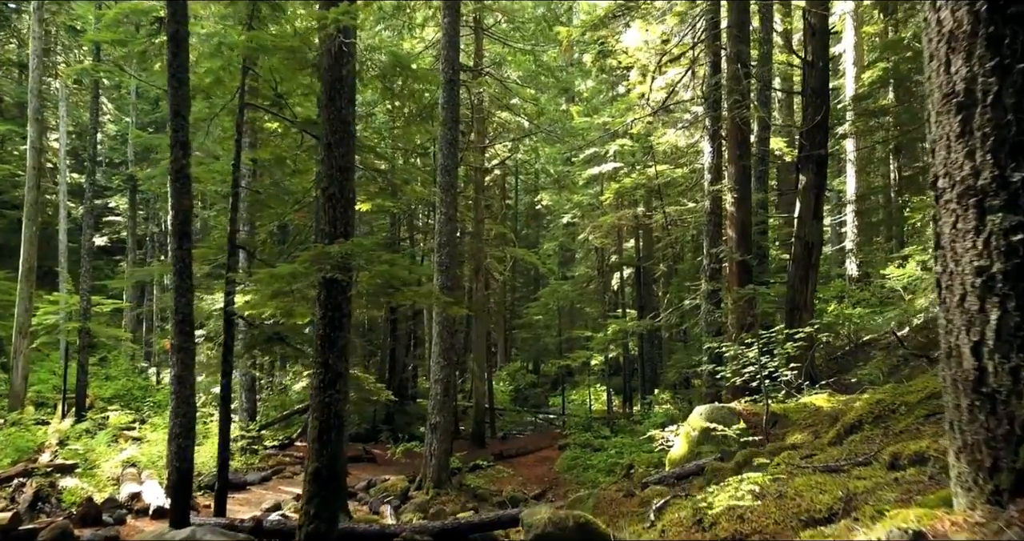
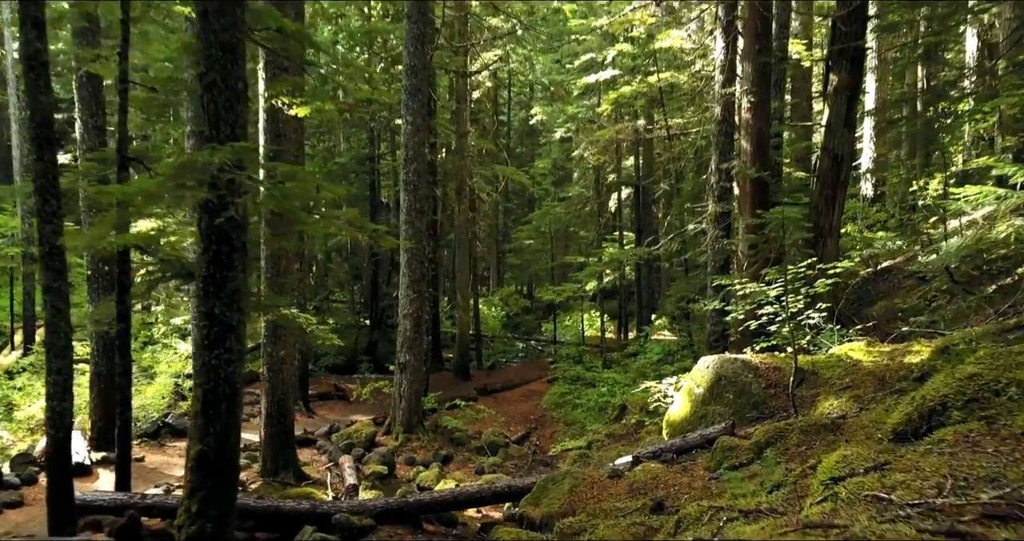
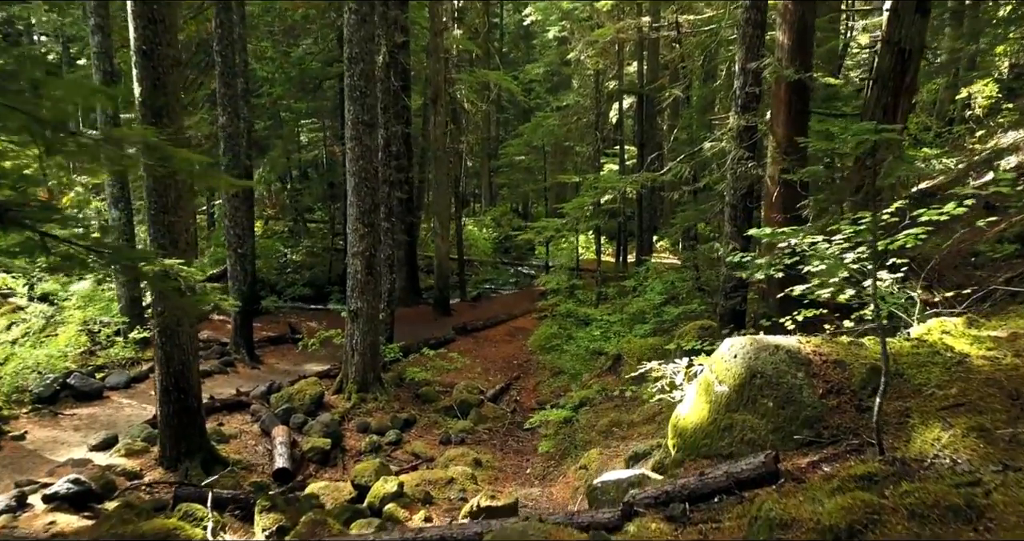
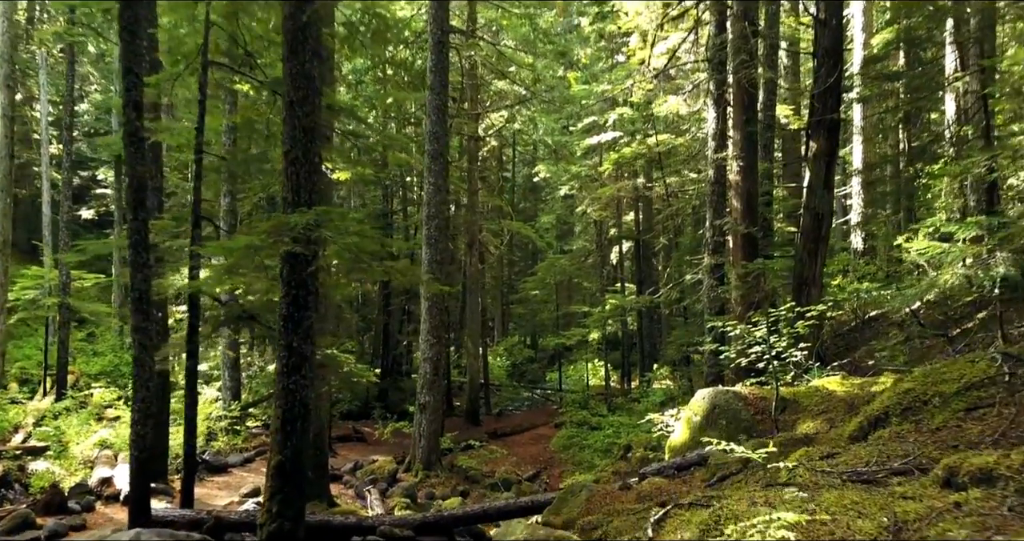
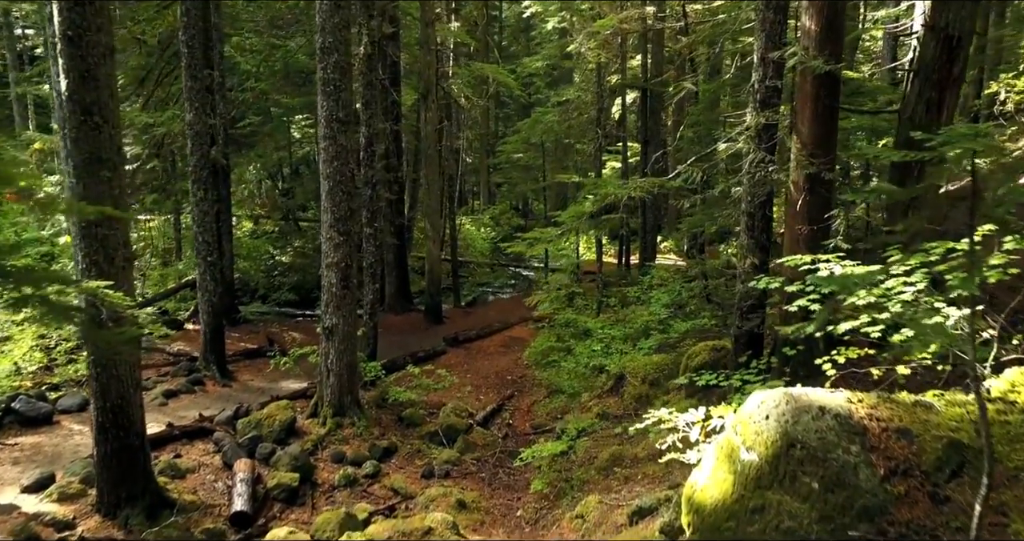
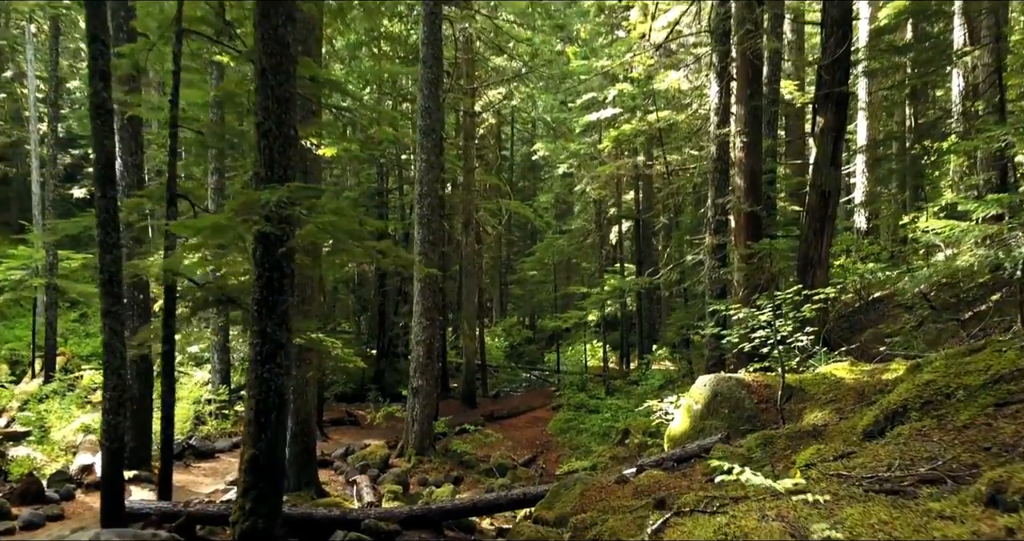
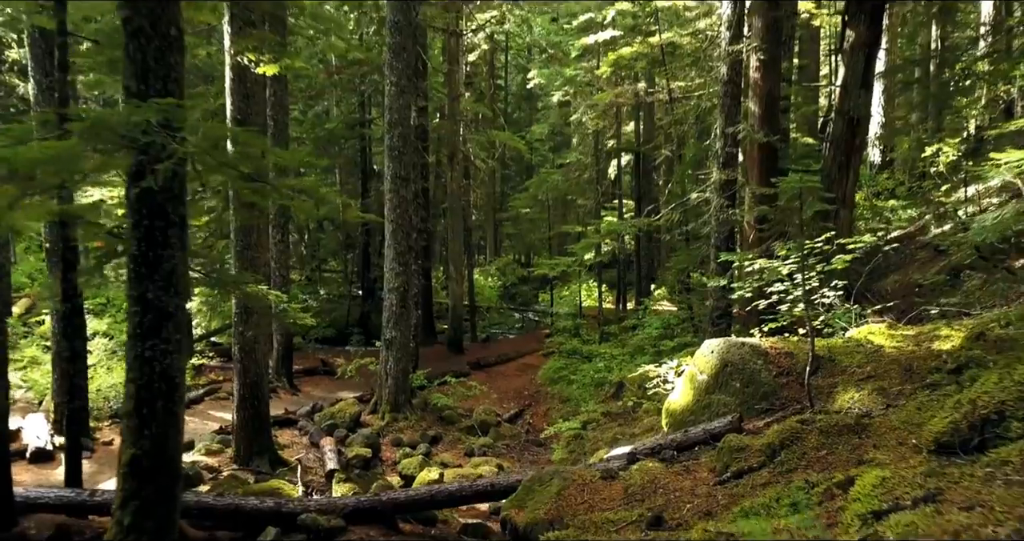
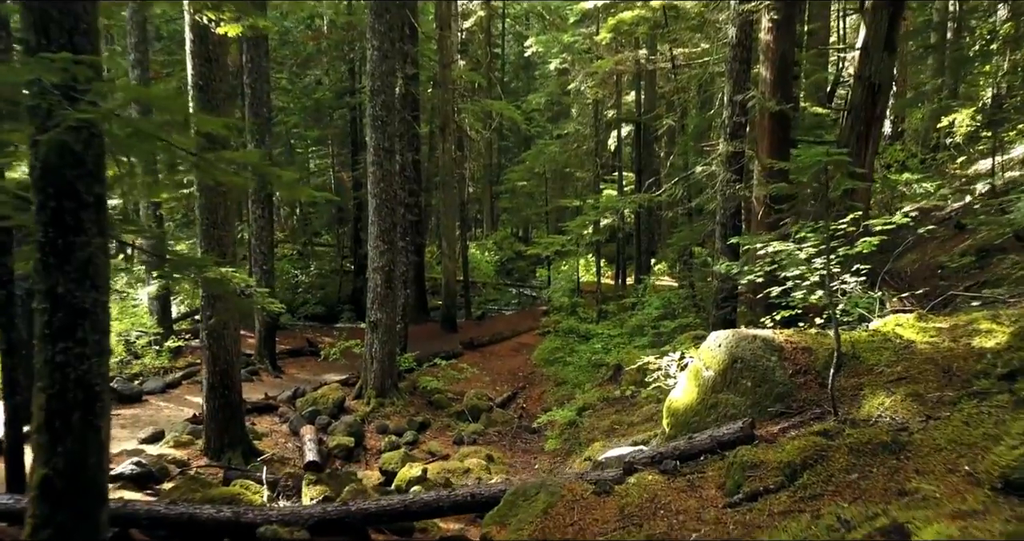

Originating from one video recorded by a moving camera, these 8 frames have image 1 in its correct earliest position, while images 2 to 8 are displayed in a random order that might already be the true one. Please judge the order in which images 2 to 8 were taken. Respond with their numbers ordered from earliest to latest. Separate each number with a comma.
4, 6, 2, 7, 8, 3, 5
